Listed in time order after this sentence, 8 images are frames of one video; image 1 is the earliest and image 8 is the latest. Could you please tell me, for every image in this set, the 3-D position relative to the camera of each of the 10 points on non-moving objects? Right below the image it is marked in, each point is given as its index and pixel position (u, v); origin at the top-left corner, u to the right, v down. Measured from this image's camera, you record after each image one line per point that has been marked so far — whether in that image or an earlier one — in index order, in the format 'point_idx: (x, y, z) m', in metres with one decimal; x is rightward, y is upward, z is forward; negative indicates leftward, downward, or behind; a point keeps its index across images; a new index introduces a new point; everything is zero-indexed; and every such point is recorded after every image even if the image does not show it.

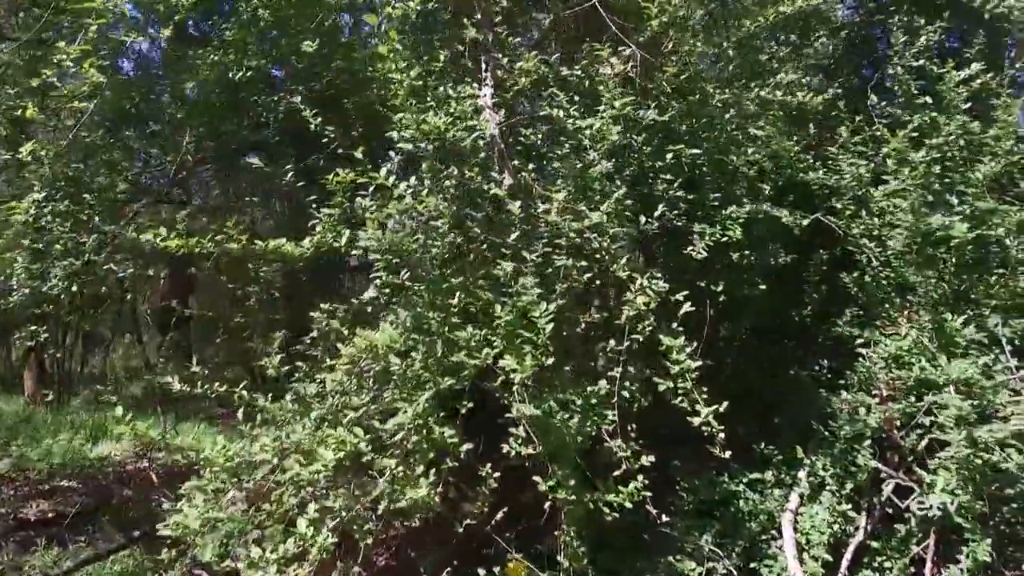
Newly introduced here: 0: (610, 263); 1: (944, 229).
0: (+0.5, +0.1, +3.2) m
1: (+2.1, +0.3, +3.9) m
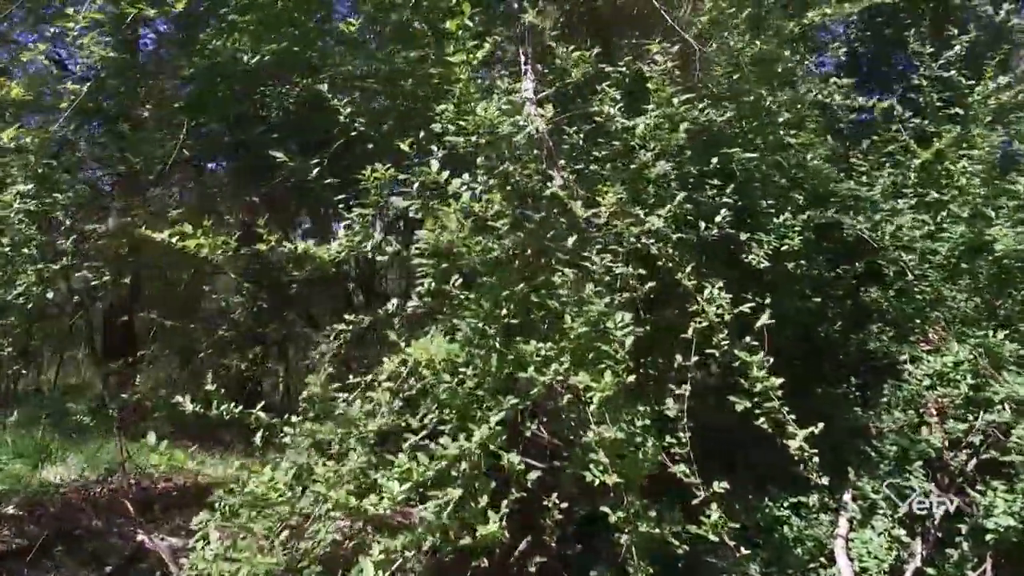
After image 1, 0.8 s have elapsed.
0: (+0.7, +0.1, +3.0) m
1: (+2.3, +0.2, +3.8) m
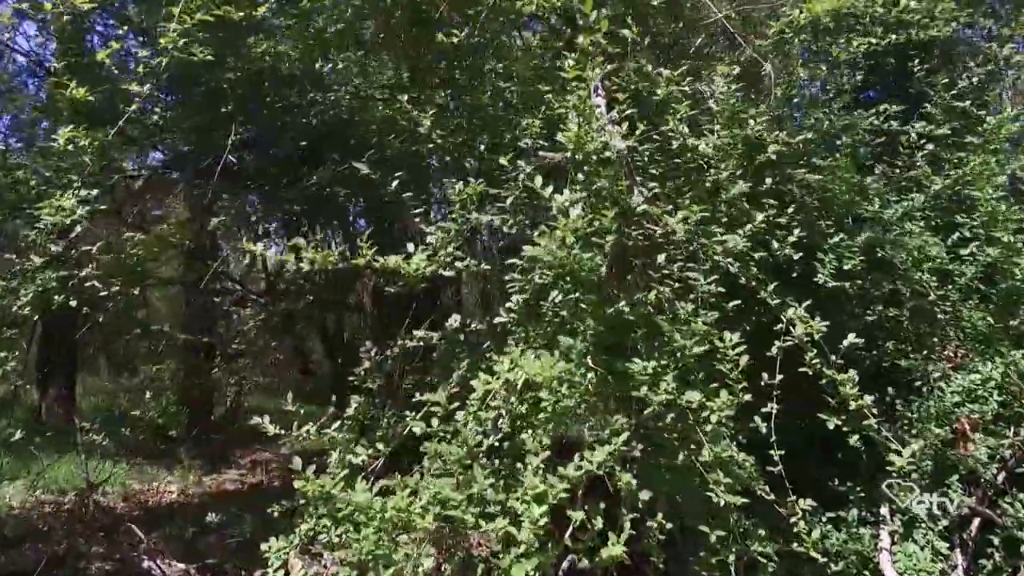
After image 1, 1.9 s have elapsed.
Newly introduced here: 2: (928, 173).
0: (+1.0, 0.0, +3.0) m
1: (+2.6, +0.1, +3.9) m
2: (+2.0, +0.6, +3.9) m
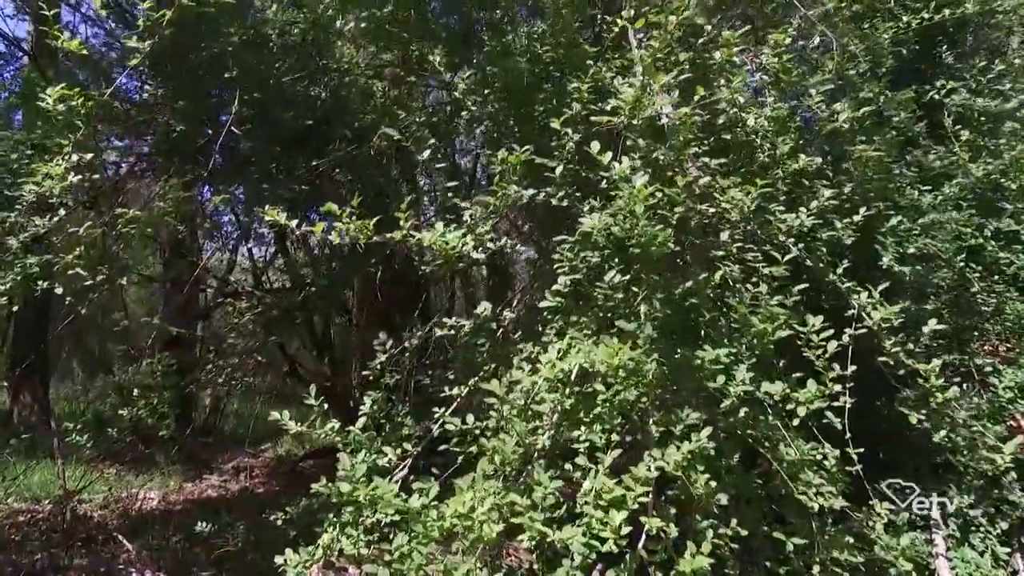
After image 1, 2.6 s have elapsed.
0: (+1.2, +0.1, +2.8) m
1: (+2.7, +0.2, +3.7) m
2: (+2.1, +0.6, +3.6) m
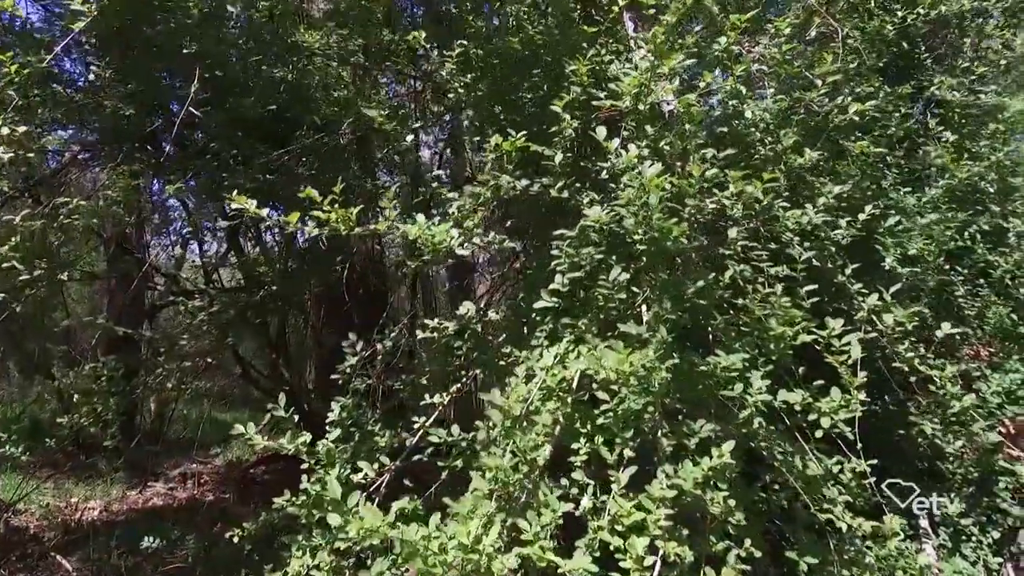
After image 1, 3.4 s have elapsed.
0: (+1.1, +0.1, +2.6) m
1: (+2.6, +0.1, +3.7) m
2: (+2.0, +0.6, +3.6) m
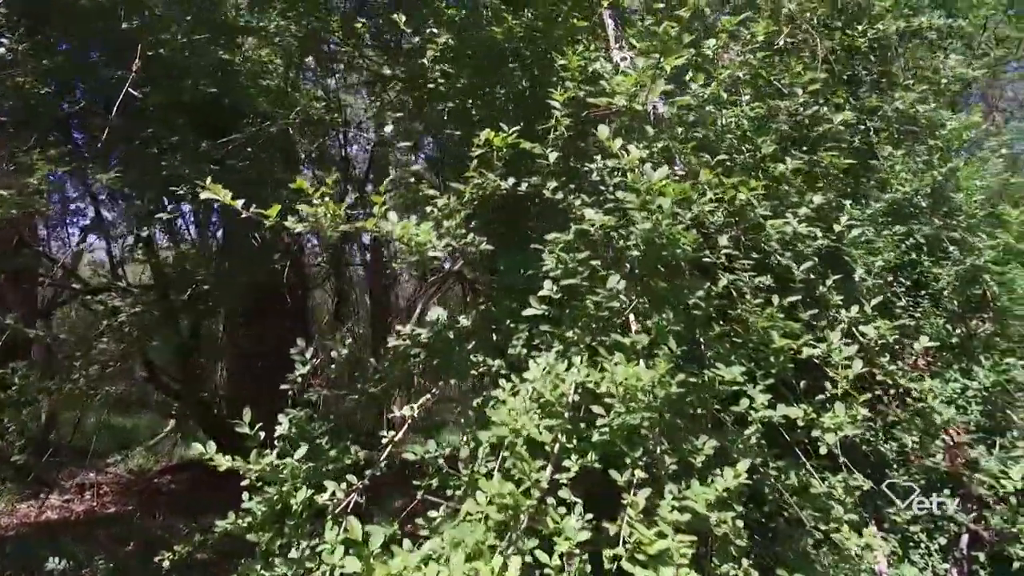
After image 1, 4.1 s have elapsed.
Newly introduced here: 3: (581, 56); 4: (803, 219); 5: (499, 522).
0: (+1.0, 0.0, +2.6) m
1: (+2.4, +0.1, +3.8) m
2: (+1.9, +0.6, +3.6) m
3: (+0.2, +0.8, +2.5) m
4: (+1.0, +0.2, +2.6) m
5: (0.0, -0.5, +1.7) m
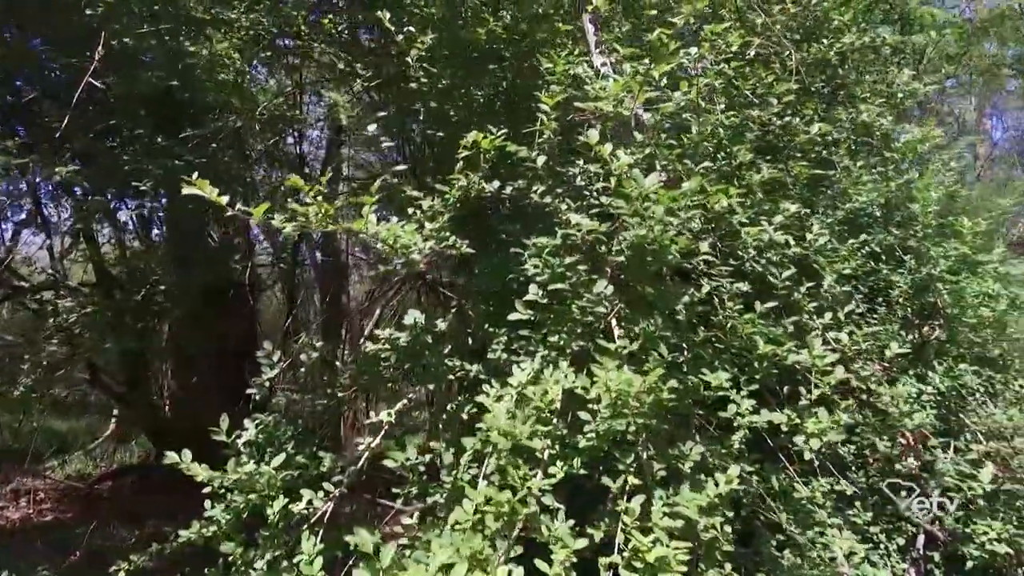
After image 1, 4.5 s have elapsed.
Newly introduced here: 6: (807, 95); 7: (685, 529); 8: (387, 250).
0: (+1.0, 0.0, +2.6) m
1: (+2.2, 0.0, +3.9) m
2: (+1.7, +0.5, +3.7) m
3: (+0.2, +0.8, +2.5) m
4: (+0.9, +0.2, +2.6) m
5: (0.0, -0.5, +1.7) m
6: (+1.4, +0.9, +3.6) m
7: (+0.4, -0.6, +1.8) m
8: (-0.4, +0.1, +2.1) m
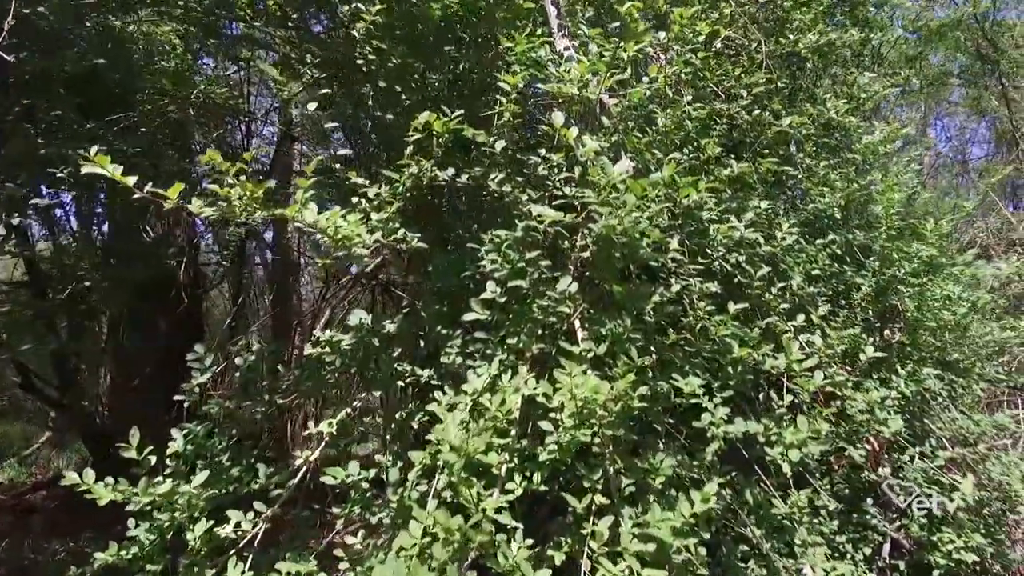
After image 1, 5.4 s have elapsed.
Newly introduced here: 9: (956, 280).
0: (+0.8, 0.0, +2.5) m
1: (+2.0, 0.0, +3.9) m
2: (+1.5, +0.5, +3.6) m
3: (0.0, +0.8, +2.4) m
4: (+0.8, +0.2, +2.5) m
5: (-0.1, -0.5, +1.5) m
6: (+1.2, +0.9, +3.5) m
7: (+0.3, -0.6, +1.6) m
8: (-0.5, +0.1, +1.9) m
9: (+2.6, 0.0, +4.3) m
